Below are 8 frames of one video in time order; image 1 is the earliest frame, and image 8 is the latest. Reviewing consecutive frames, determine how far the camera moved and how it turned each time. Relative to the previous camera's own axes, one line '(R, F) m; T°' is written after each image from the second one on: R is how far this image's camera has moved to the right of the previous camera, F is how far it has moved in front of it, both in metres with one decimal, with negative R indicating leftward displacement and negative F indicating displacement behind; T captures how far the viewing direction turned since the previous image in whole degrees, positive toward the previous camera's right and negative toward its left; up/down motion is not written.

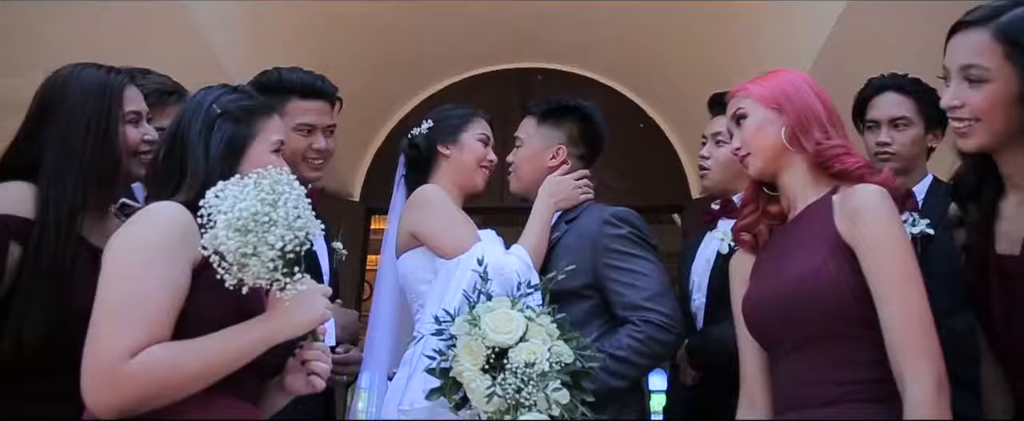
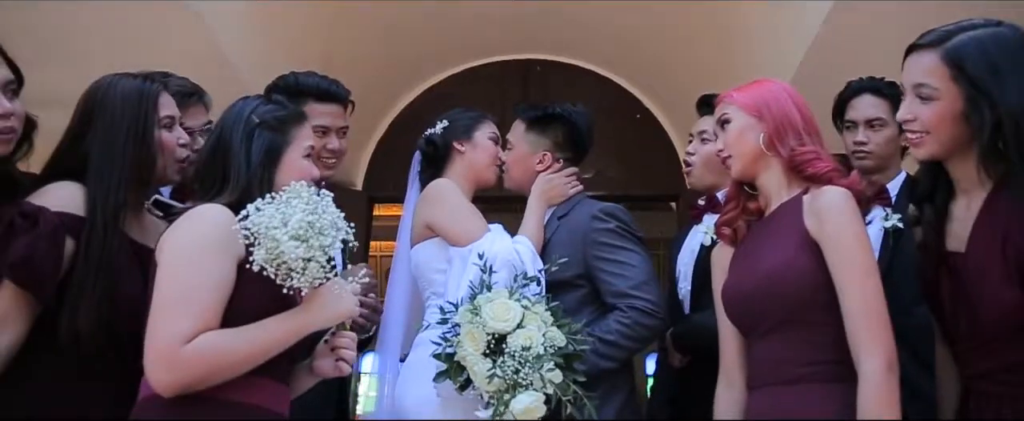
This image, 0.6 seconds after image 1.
(0.0, -0.1) m; 0°
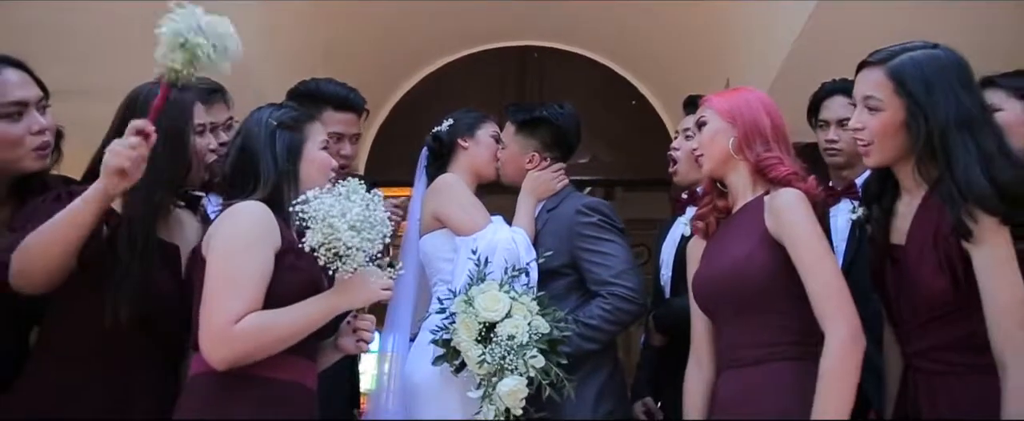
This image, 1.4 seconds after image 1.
(0.0, -0.2) m; 0°
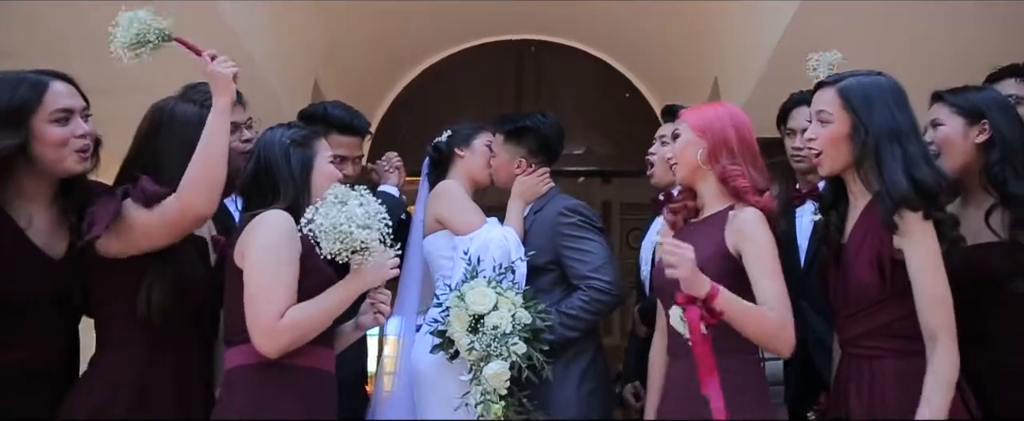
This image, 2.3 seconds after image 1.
(0.0, -0.2) m; 0°
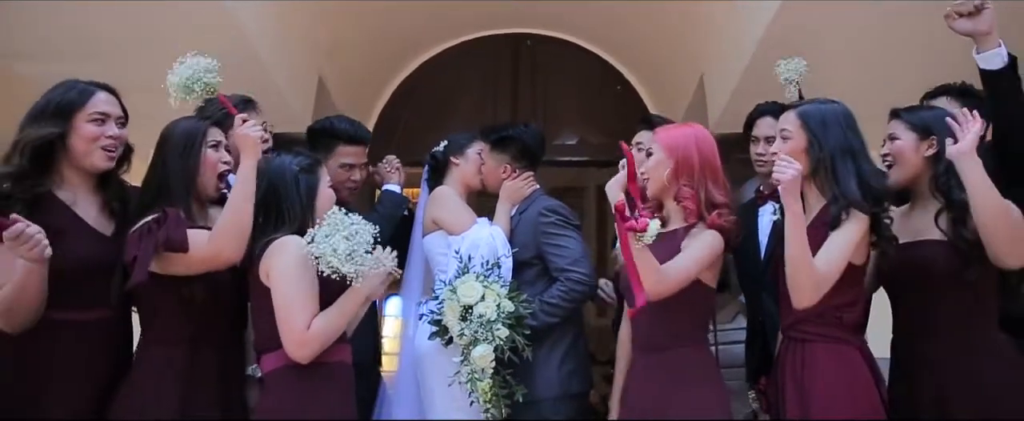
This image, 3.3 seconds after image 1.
(0.0, -0.3) m; 0°
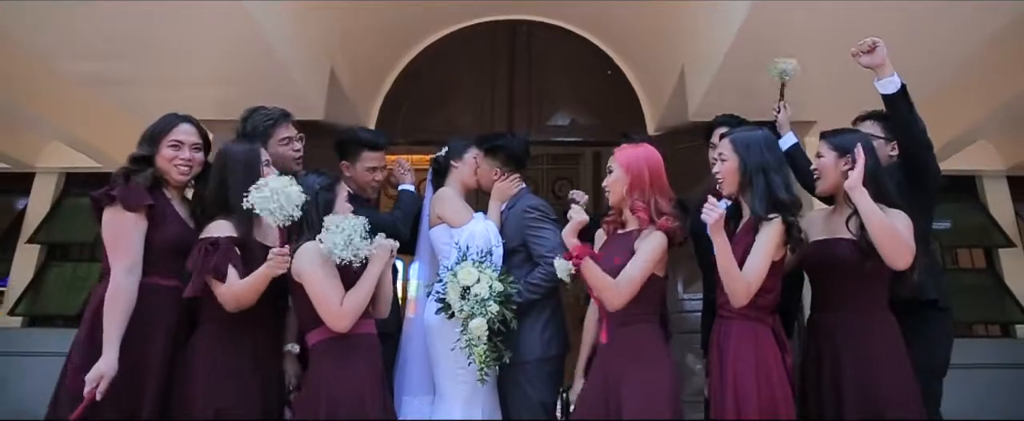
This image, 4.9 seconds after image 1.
(0.0, -0.5) m; 0°
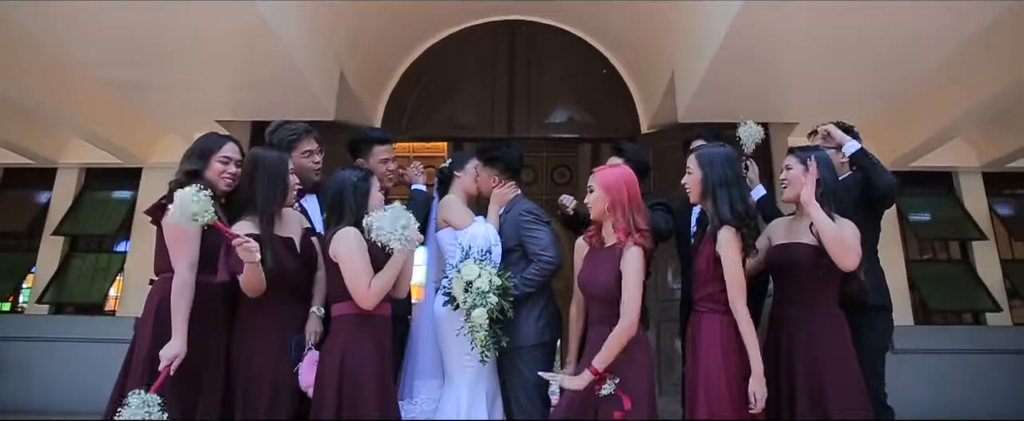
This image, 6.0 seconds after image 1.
(0.0, -0.4) m; 0°
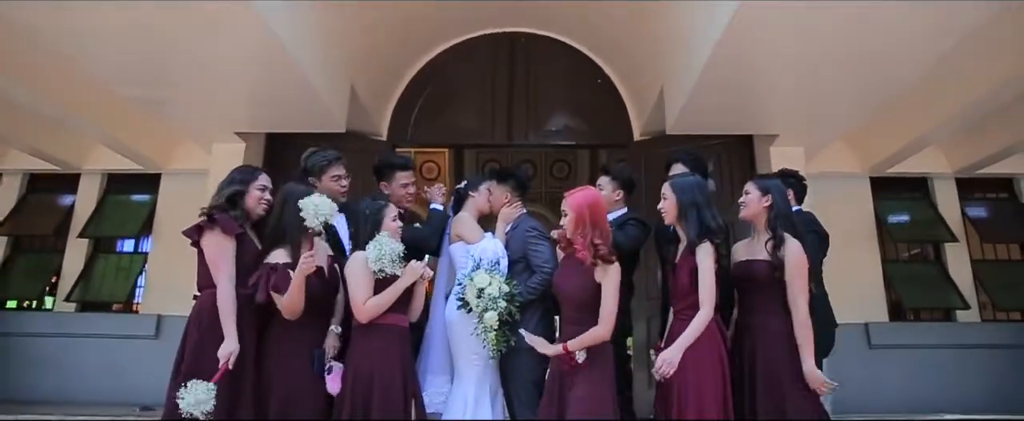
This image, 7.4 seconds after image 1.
(0.0, -0.4) m; 0°
